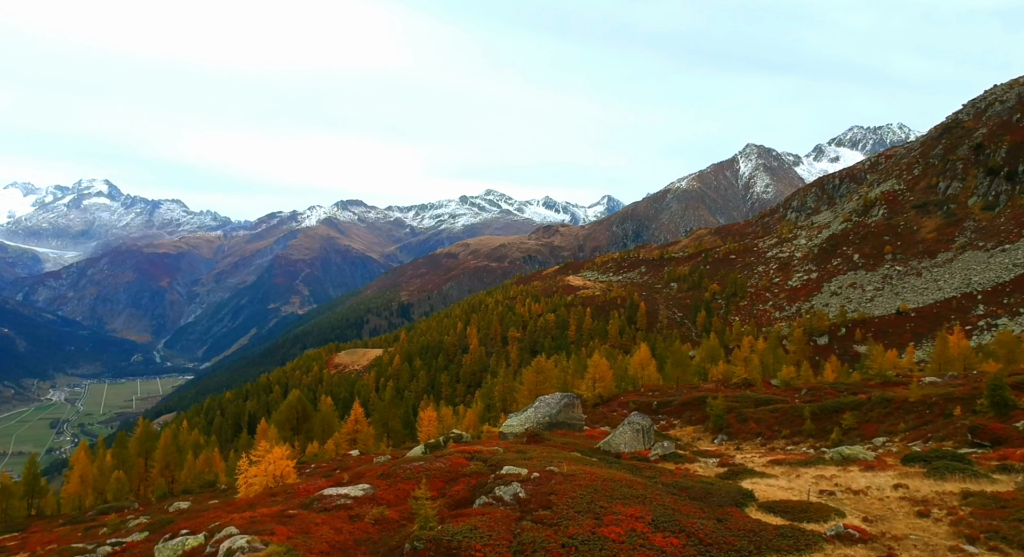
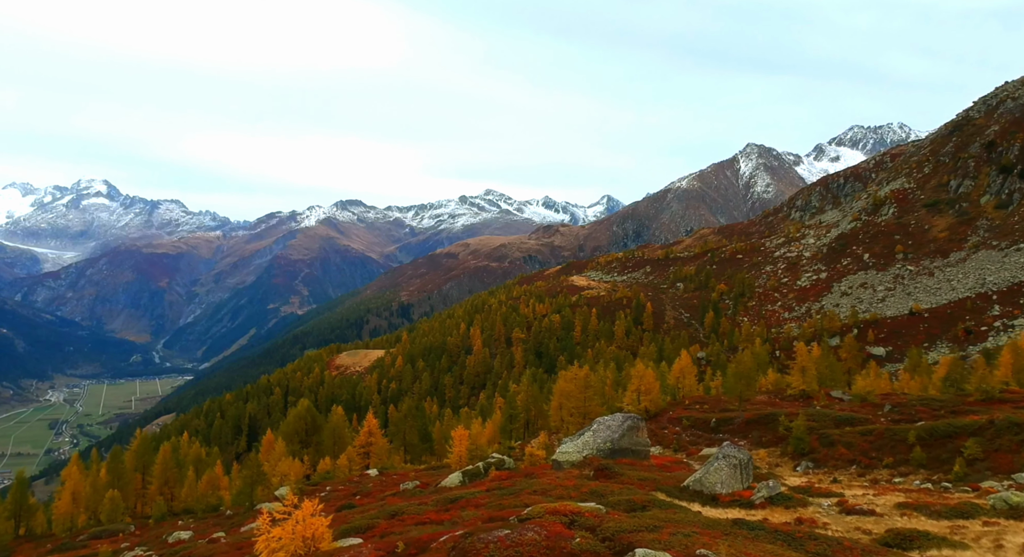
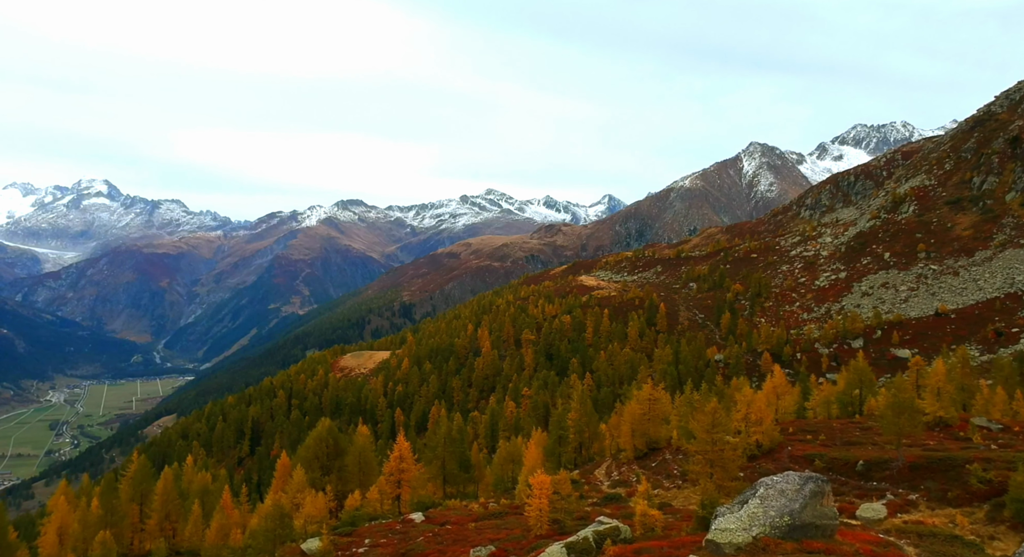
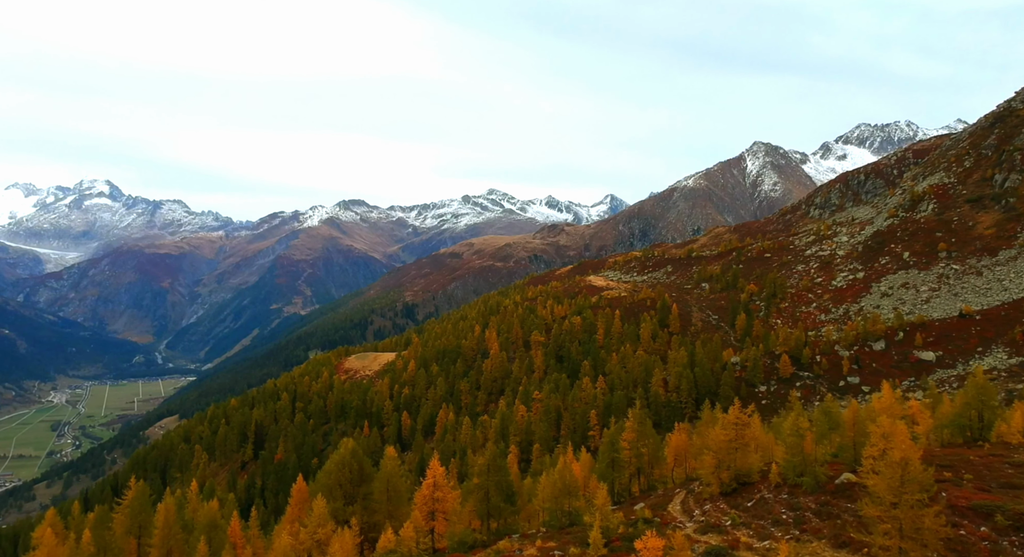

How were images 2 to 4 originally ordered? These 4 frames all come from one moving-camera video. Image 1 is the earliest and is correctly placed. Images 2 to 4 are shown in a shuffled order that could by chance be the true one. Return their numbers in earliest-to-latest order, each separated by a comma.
2, 3, 4
